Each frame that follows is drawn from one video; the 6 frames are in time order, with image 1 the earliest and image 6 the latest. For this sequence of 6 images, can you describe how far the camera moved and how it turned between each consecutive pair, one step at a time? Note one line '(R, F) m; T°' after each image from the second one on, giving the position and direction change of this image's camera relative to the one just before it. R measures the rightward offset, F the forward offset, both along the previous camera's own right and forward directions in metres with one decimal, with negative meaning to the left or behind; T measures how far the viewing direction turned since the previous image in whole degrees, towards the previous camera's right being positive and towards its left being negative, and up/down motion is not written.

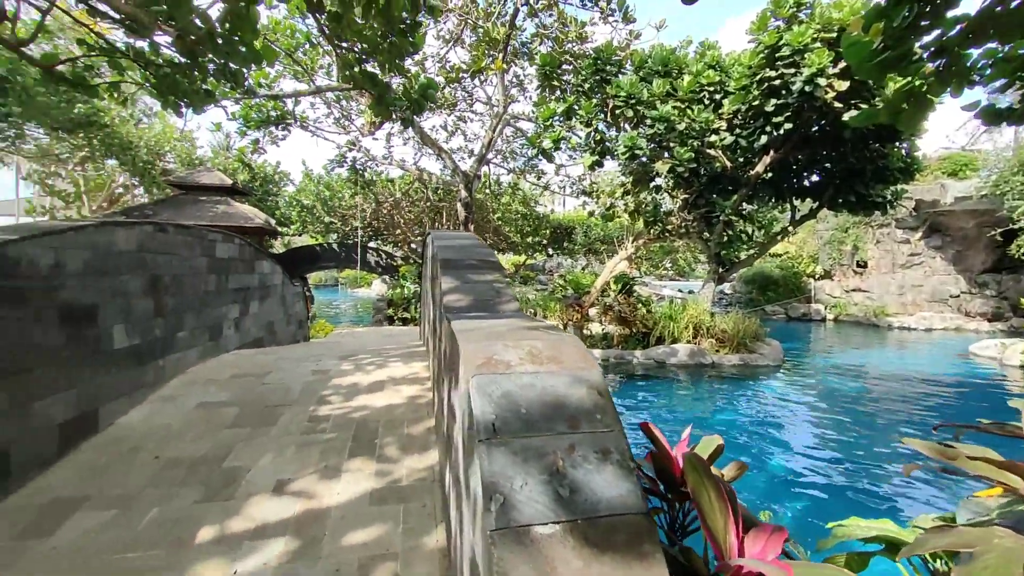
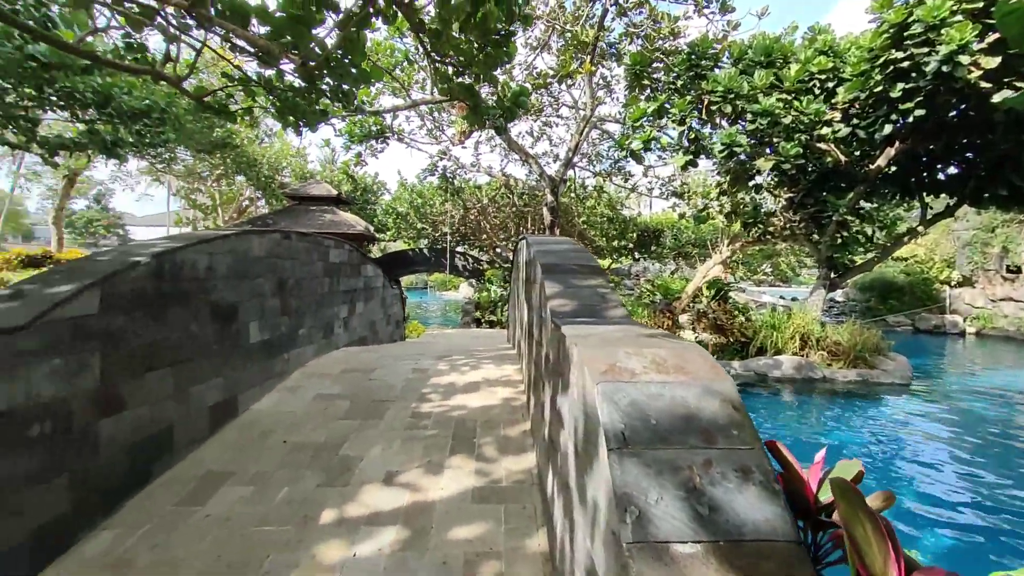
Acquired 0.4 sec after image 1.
(-0.1, 0.0) m; -10°
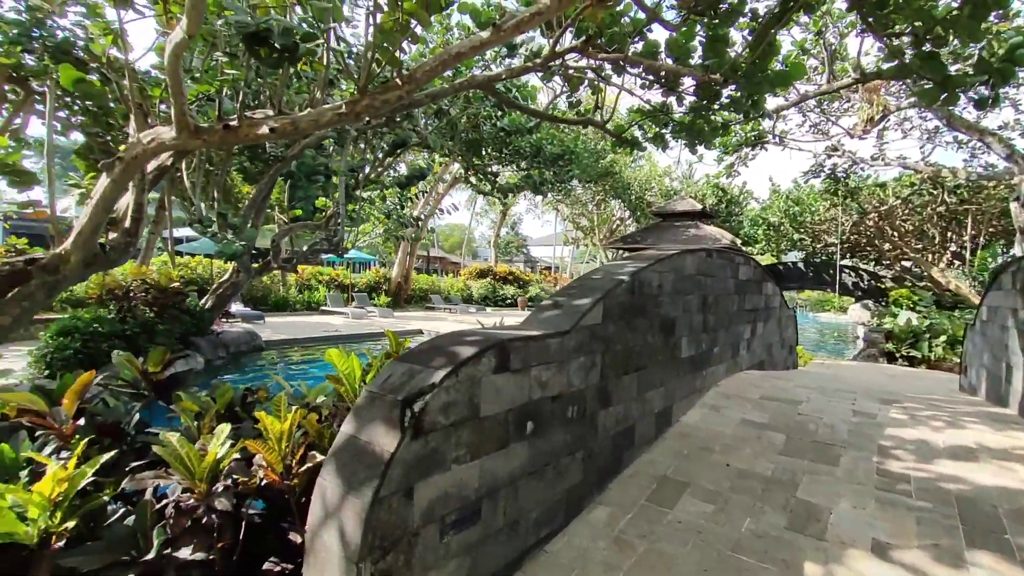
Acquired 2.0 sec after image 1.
(-0.5, -0.1) m; -41°
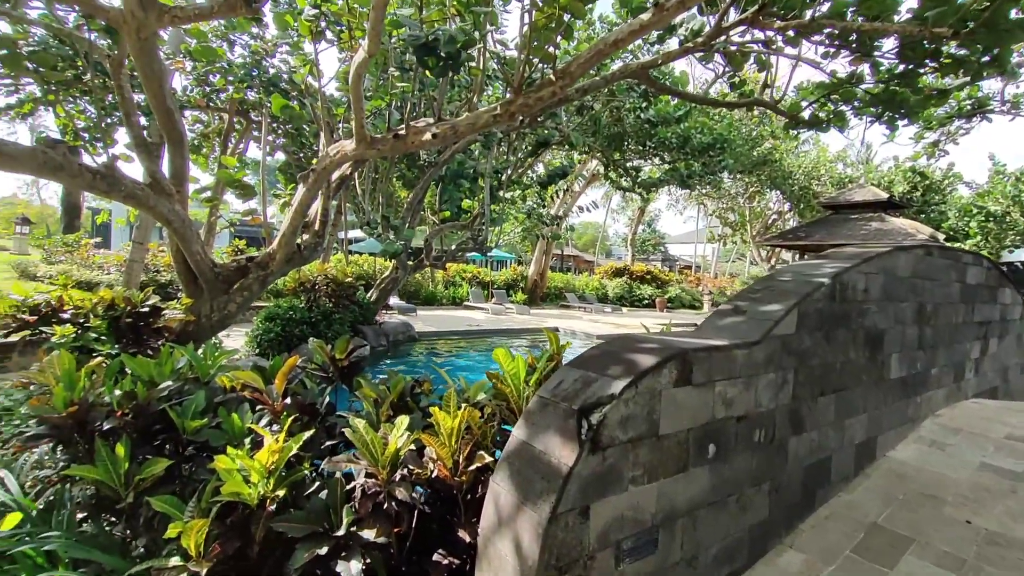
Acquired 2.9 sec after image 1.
(-0.1, +0.1) m; -16°
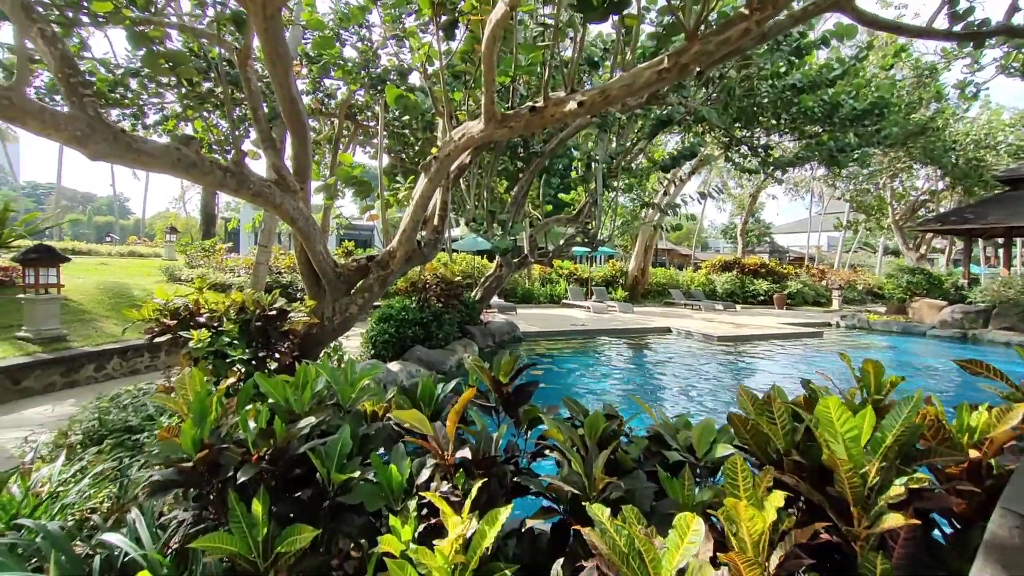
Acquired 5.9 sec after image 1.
(-0.5, +0.6) m; -10°
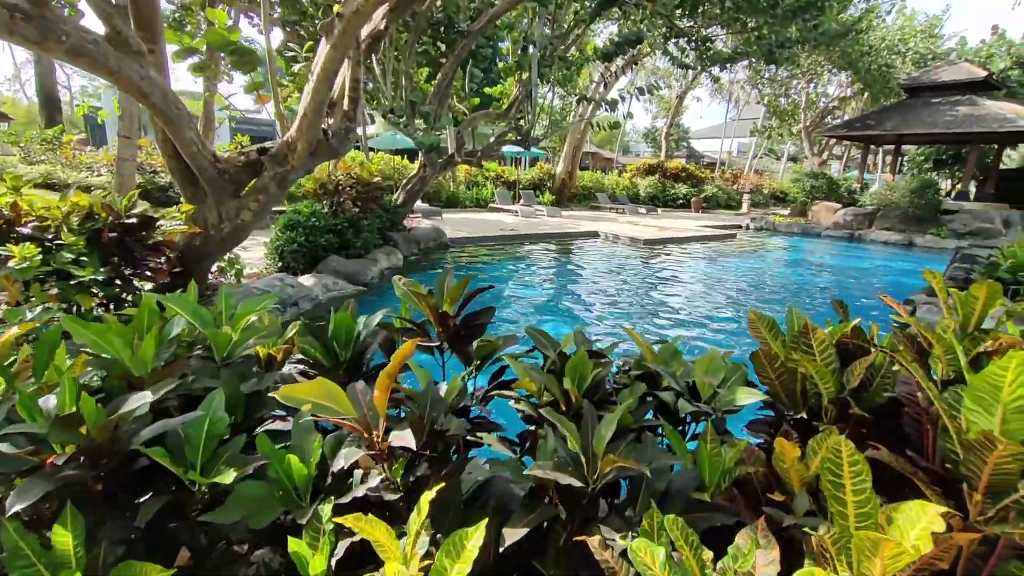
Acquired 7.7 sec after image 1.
(-0.1, +0.5) m; +9°
